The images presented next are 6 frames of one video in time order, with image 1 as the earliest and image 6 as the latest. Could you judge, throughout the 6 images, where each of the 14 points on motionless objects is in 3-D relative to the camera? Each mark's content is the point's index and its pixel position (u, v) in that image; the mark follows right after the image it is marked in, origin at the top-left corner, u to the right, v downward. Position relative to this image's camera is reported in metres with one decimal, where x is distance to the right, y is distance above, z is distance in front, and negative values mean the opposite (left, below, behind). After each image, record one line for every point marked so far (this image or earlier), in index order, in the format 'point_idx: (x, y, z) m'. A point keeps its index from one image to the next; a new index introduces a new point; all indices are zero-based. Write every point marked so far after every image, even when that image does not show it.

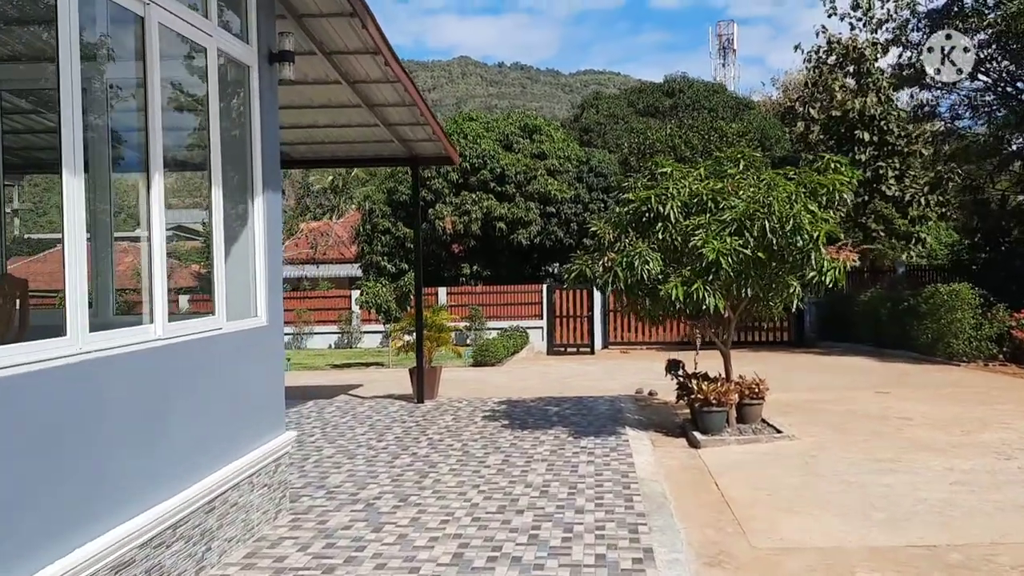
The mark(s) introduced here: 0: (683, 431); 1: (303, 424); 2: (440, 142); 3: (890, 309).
0: (+1.7, -1.4, +8.8) m
1: (-2.2, -1.5, +9.5) m
2: (-0.8, +1.7, +10.5) m
3: (+7.0, -0.4, +16.4) m
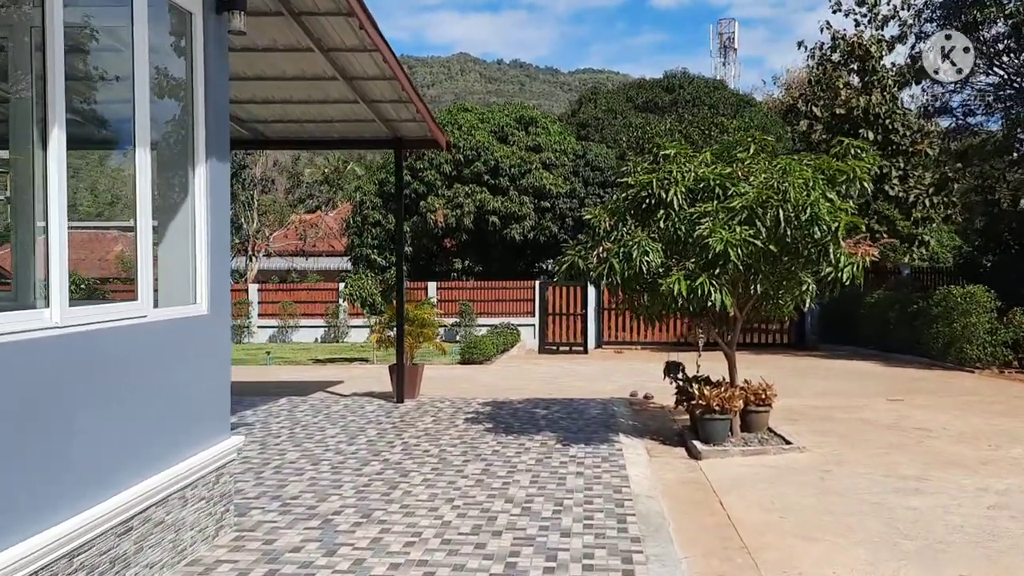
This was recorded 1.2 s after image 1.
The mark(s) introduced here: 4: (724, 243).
0: (+1.5, -1.4, +8.0) m
1: (-2.4, -1.3, +8.8) m
2: (-0.9, +1.8, +9.8) m
3: (+6.8, -0.4, +15.7) m
4: (+1.5, +0.3, +6.5) m
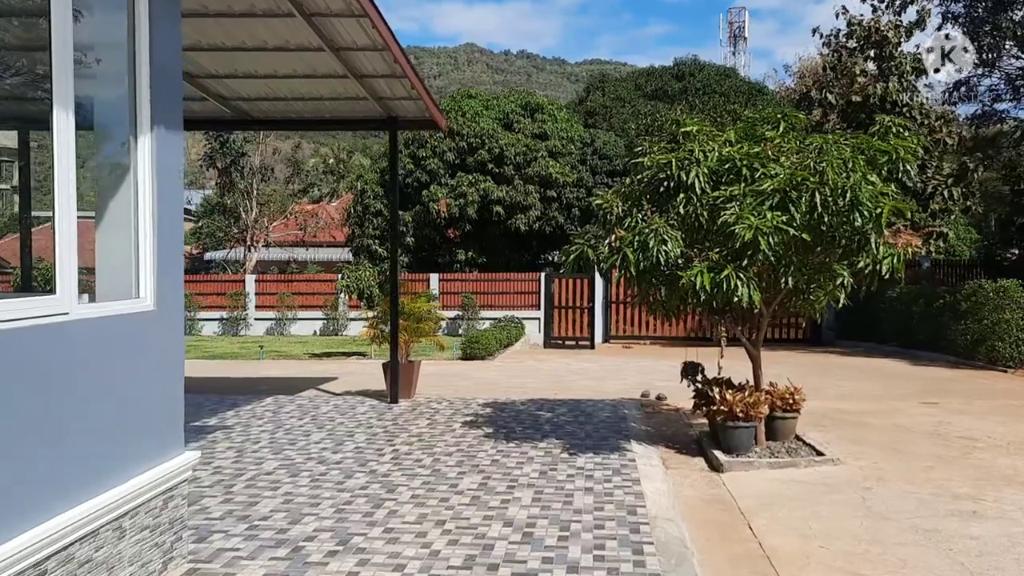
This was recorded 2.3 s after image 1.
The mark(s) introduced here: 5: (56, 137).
0: (+1.5, -1.3, +7.3) m
1: (-2.4, -1.3, +8.1) m
2: (-0.9, +1.9, +9.0) m
3: (+6.9, -0.3, +14.9) m
4: (+1.6, +0.4, +5.8) m
5: (-1.7, +0.6, +3.4) m
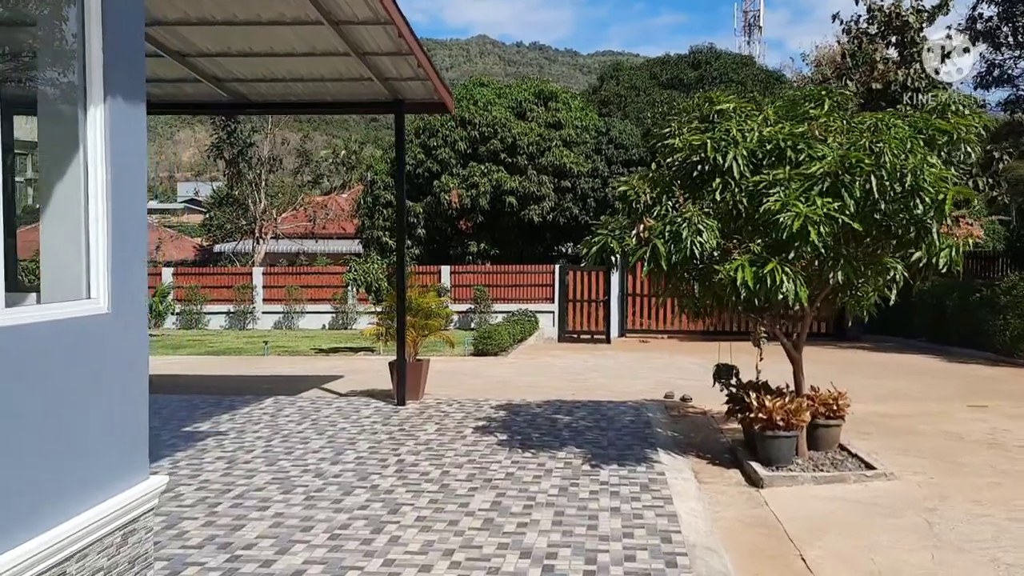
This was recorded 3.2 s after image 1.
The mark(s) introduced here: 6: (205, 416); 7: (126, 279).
0: (+1.7, -1.3, +6.7) m
1: (-2.2, -1.2, +7.5) m
2: (-0.8, +1.9, +8.4) m
3: (+7.1, -0.2, +14.2) m
4: (+1.7, +0.4, +5.1) m
5: (-1.7, +0.6, +2.8) m
6: (-2.9, -1.2, +8.2) m
7: (-1.6, 0.0, +3.6) m
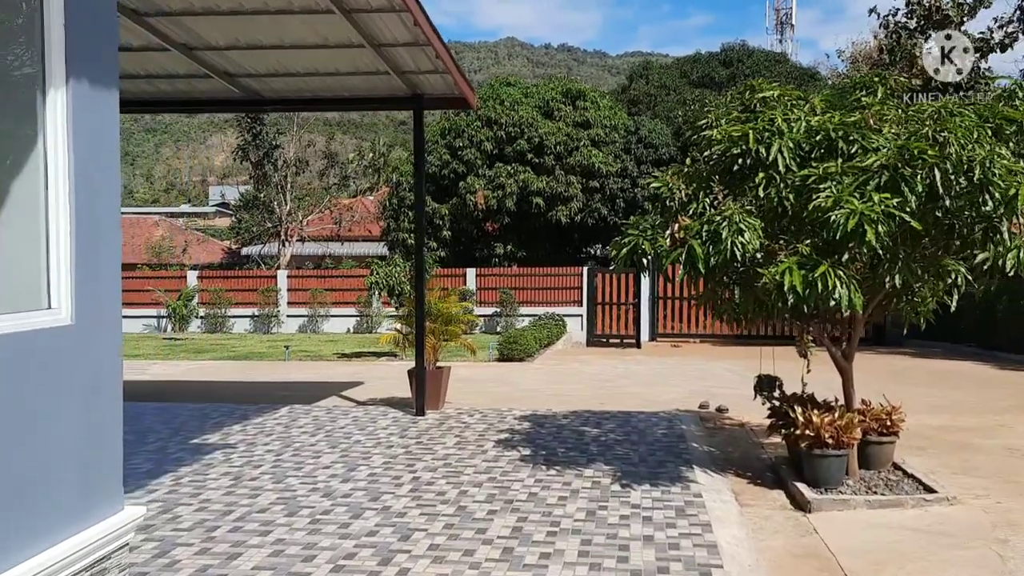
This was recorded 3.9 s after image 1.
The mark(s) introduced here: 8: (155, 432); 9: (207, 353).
0: (+1.8, -1.3, +6.1) m
1: (-2.0, -1.3, +7.1) m
2: (-0.6, +1.9, +8.0) m
3: (+7.5, -0.2, +13.5) m
4: (+1.8, +0.4, +4.6) m
5: (-1.6, +0.6, +2.4) m
6: (-2.6, -1.2, +7.9) m
7: (-1.5, 0.0, +3.2) m
8: (-3.1, -1.2, +7.6) m
9: (-5.7, -1.2, +16.6) m
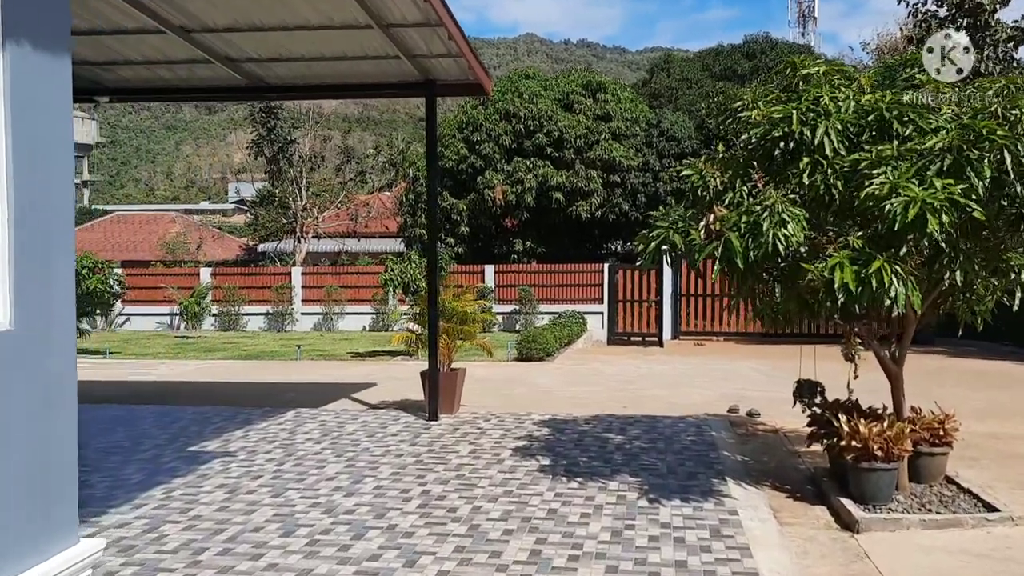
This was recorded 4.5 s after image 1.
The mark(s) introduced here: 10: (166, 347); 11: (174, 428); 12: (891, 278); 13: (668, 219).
0: (+1.9, -1.3, +5.6) m
1: (-1.9, -1.2, +6.7) m
2: (-0.4, +1.9, +7.5) m
3: (+7.8, -0.2, +12.9) m
4: (+1.8, +0.4, +4.1) m
5: (-1.6, +0.6, +1.9) m
6: (-2.5, -1.2, +7.5) m
7: (-1.5, 0.0, +2.8) m
8: (-2.9, -1.2, +7.2) m
9: (-5.4, -1.2, +16.3) m
10: (-6.7, -1.1, +17.2) m
11: (-2.9, -1.2, +7.7) m
12: (+1.8, +0.1, +4.2) m
13: (+0.9, +0.4, +5.0) m
